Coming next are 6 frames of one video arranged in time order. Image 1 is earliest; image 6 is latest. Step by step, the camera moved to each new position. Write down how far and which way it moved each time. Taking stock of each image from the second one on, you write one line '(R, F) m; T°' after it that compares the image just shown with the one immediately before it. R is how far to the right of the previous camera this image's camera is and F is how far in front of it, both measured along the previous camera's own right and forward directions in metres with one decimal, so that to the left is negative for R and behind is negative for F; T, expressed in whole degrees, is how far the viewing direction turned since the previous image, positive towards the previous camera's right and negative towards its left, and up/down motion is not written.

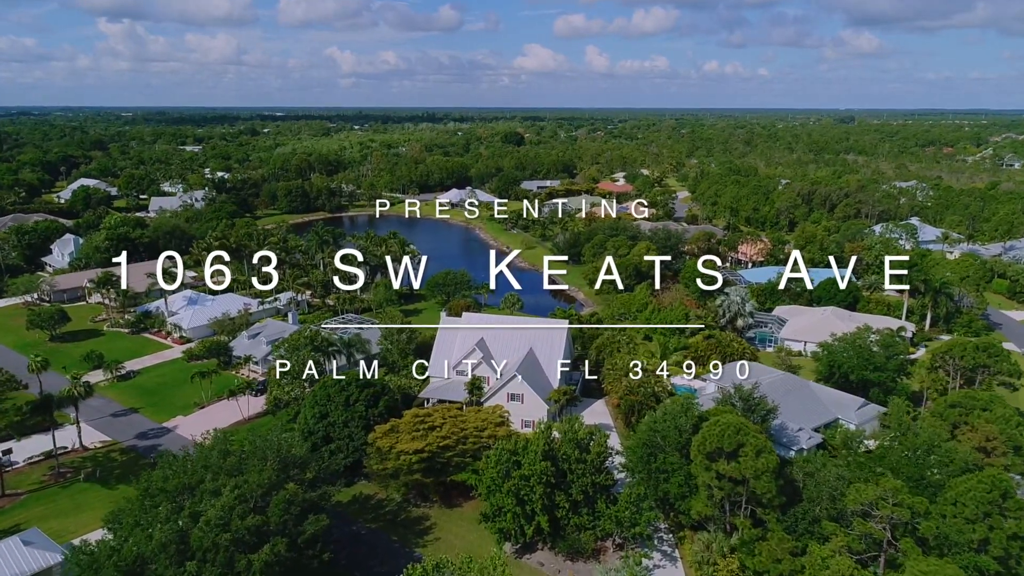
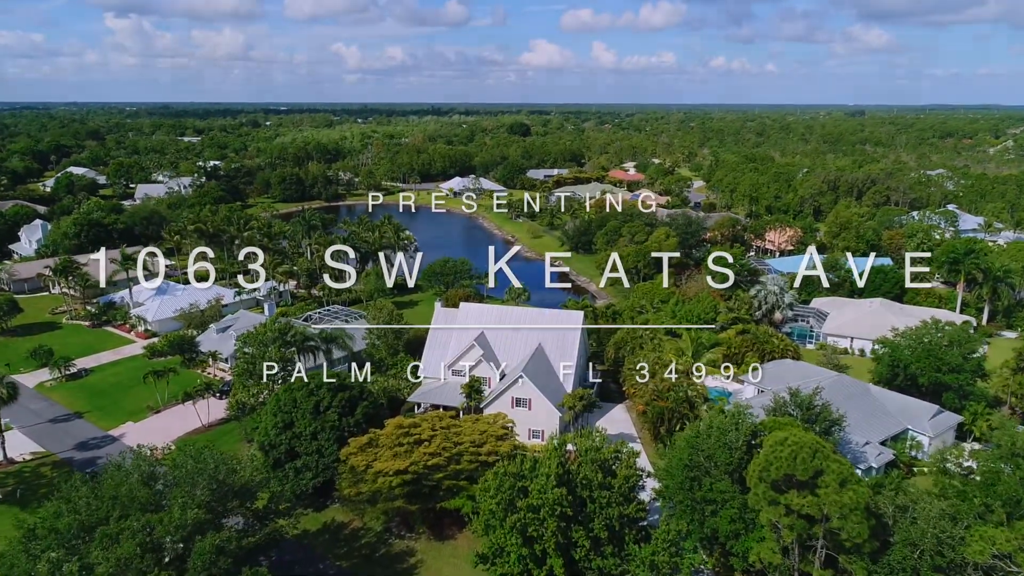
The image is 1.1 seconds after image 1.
(0.0, +8.3) m; 0°
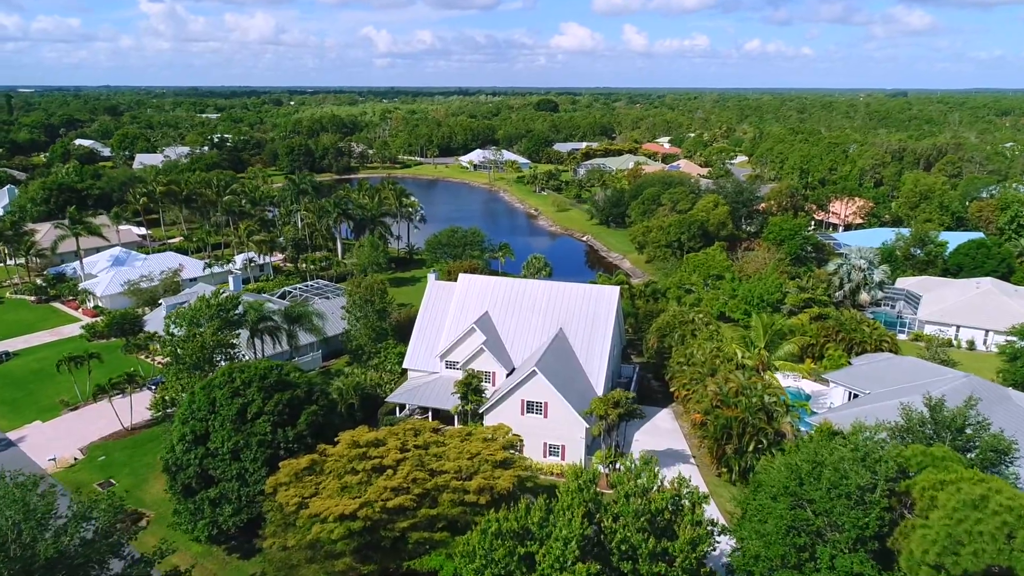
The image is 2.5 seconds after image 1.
(+0.8, +11.7) m; -2°
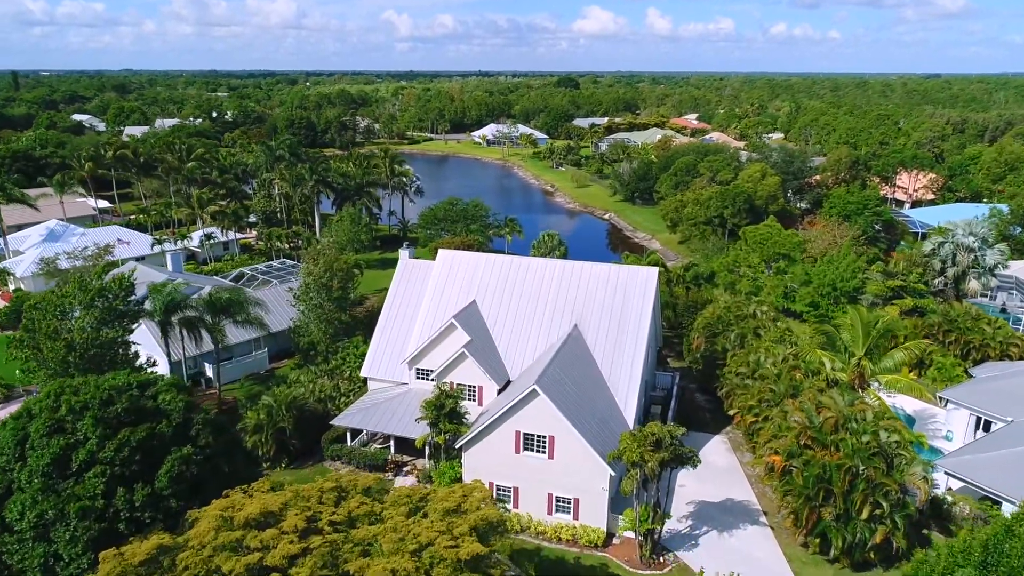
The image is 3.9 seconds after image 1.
(+0.9, +10.4) m; -2°
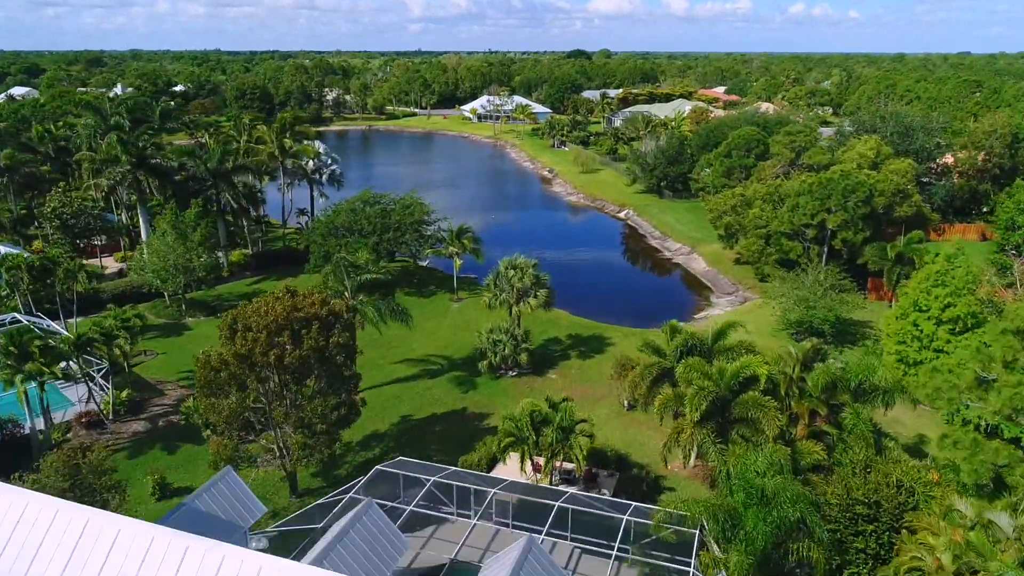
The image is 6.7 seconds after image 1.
(+2.8, +22.6) m; -1°
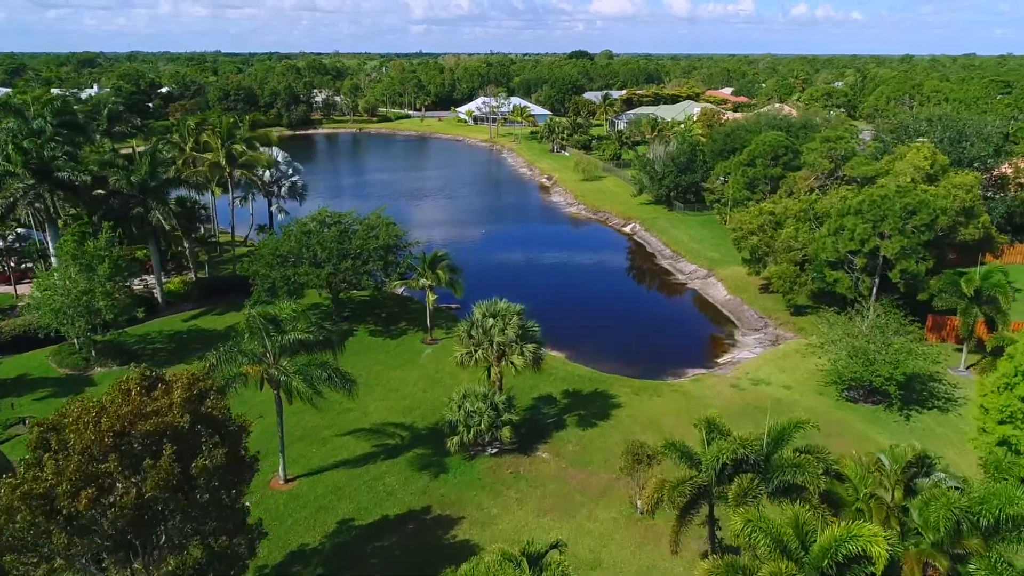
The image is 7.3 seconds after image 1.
(+0.7, +5.9) m; 0°
